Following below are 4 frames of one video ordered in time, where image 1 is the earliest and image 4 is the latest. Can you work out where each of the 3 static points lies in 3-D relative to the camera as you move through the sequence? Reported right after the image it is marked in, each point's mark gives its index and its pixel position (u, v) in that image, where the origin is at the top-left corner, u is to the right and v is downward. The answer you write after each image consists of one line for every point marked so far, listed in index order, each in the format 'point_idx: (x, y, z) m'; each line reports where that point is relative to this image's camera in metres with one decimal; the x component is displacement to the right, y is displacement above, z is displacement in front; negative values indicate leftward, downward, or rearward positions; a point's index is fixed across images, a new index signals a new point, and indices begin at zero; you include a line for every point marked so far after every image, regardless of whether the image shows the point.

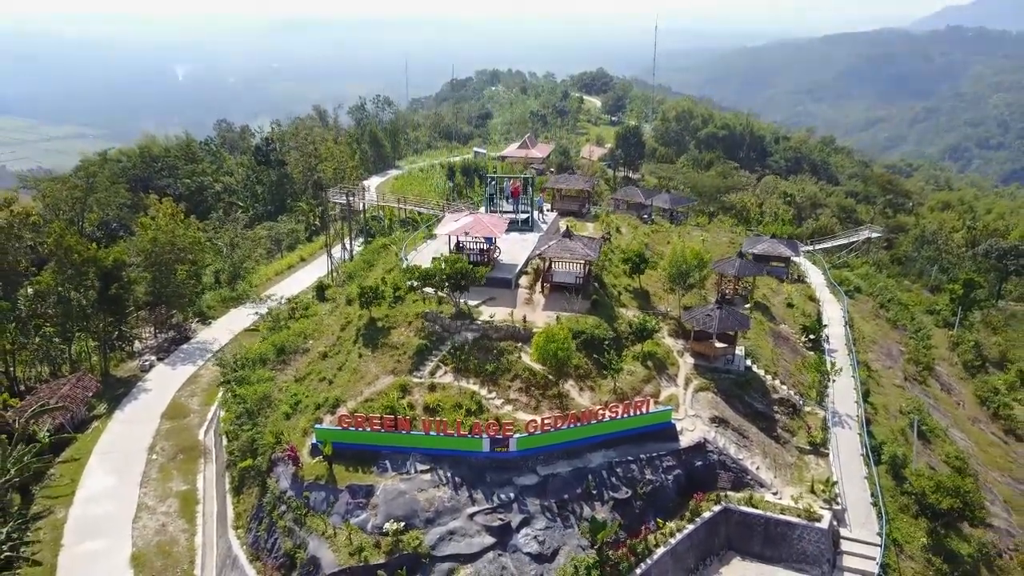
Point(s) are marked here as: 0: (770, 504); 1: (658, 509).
0: (+8.2, -6.9, +19.5) m
1: (+4.6, -7.0, +19.2) m
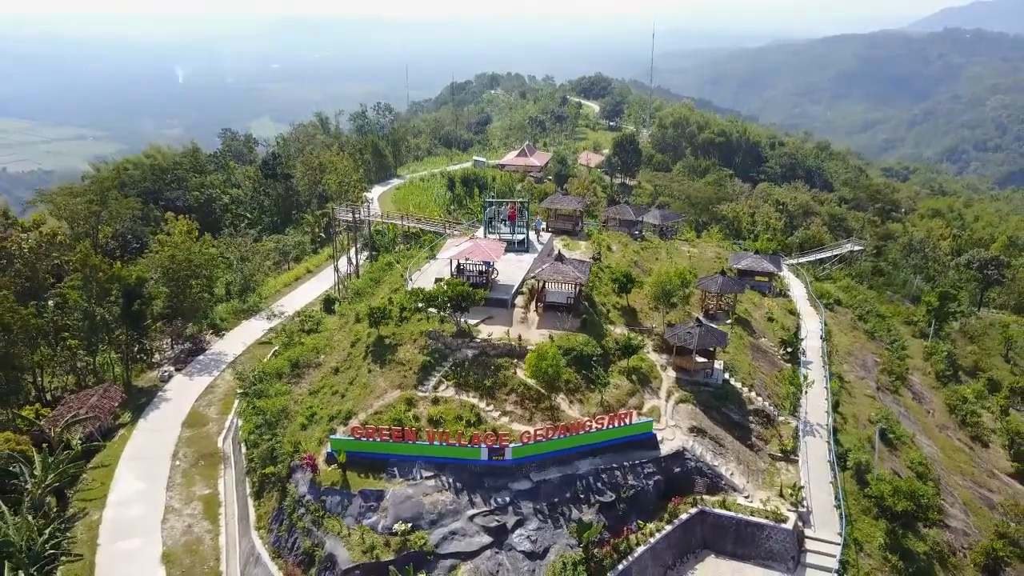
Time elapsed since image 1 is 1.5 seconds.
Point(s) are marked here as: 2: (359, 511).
0: (+8.1, -7.7, +21.5) m
1: (+4.4, -7.8, +21.3) m
2: (-4.9, -7.2, +19.6) m
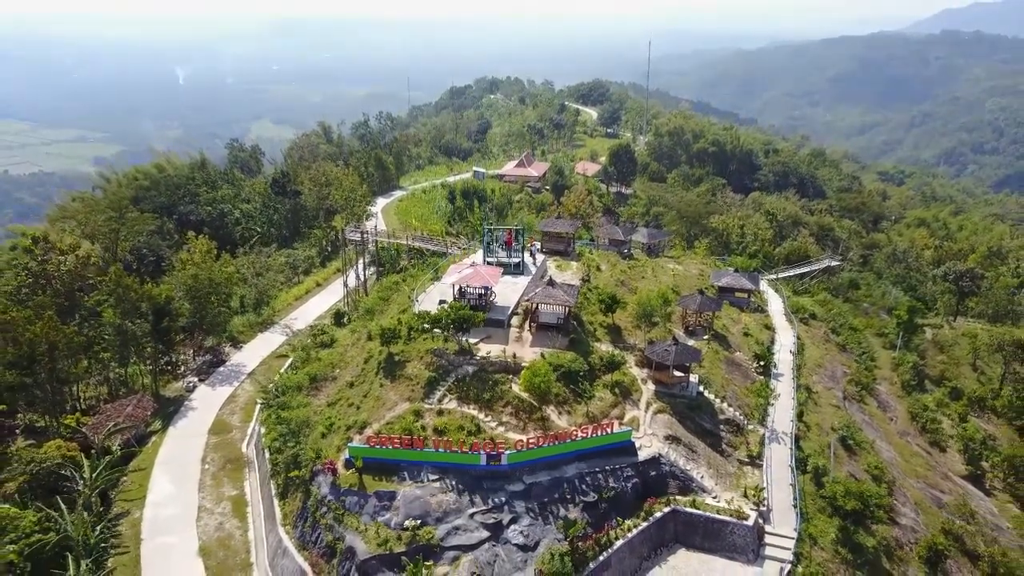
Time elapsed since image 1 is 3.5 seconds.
0: (+7.9, -8.7, +24.5) m
1: (+4.3, -8.8, +24.2) m
2: (-5.1, -8.2, +22.6) m
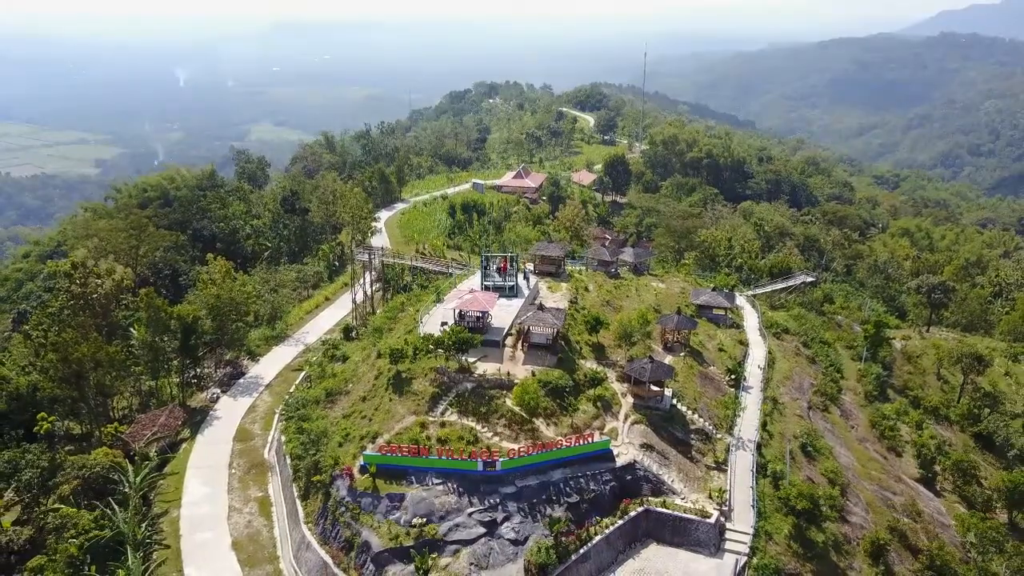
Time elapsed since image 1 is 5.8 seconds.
0: (+7.6, -10.0, +28.1) m
1: (+4.0, -10.1, +27.8) m
2: (-5.4, -9.5, +26.2) m
